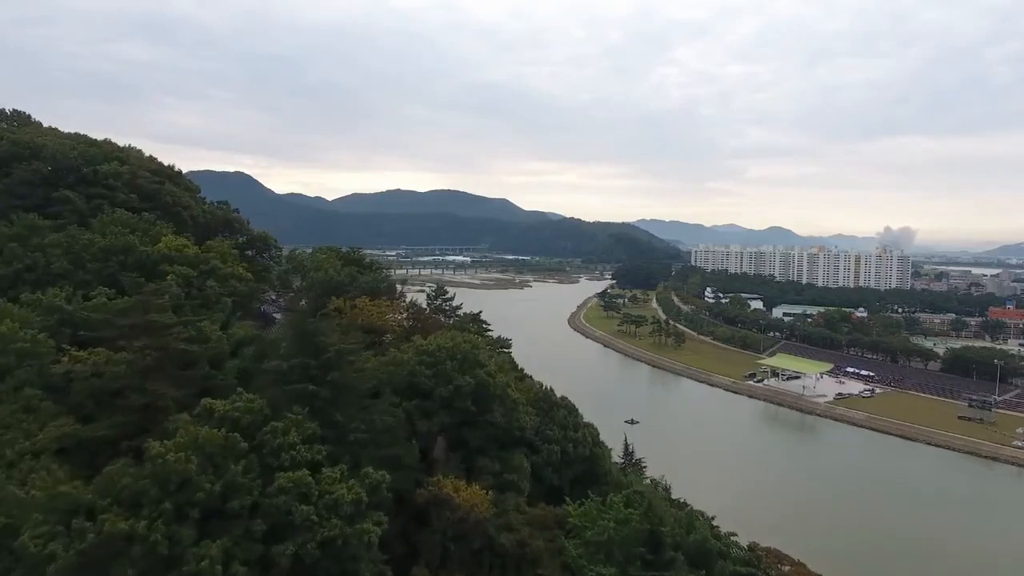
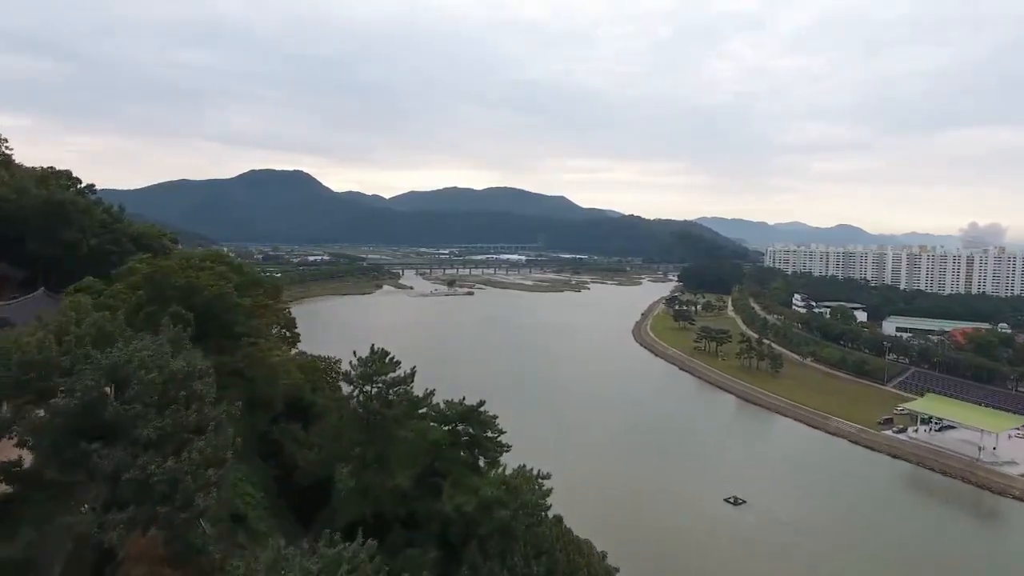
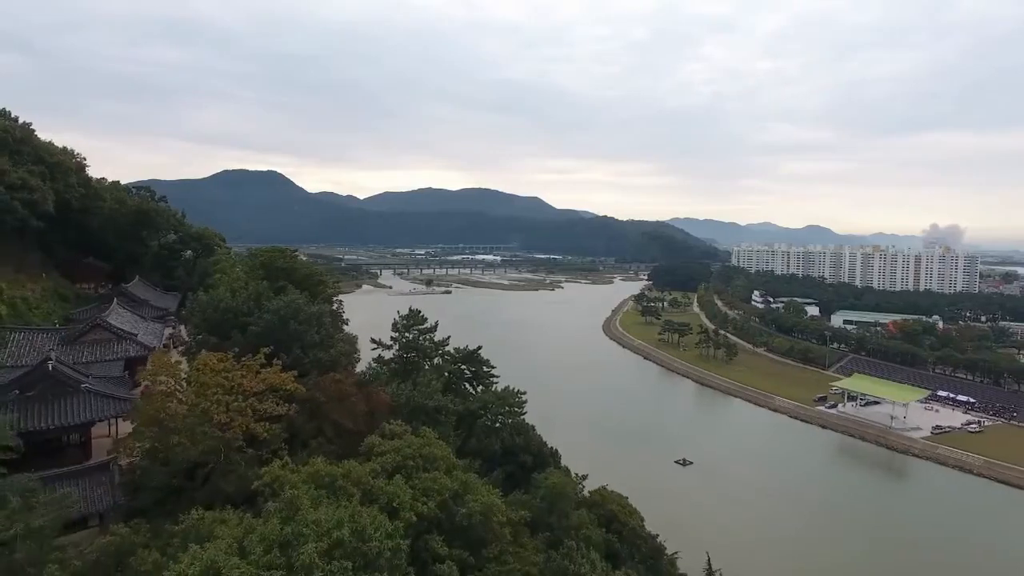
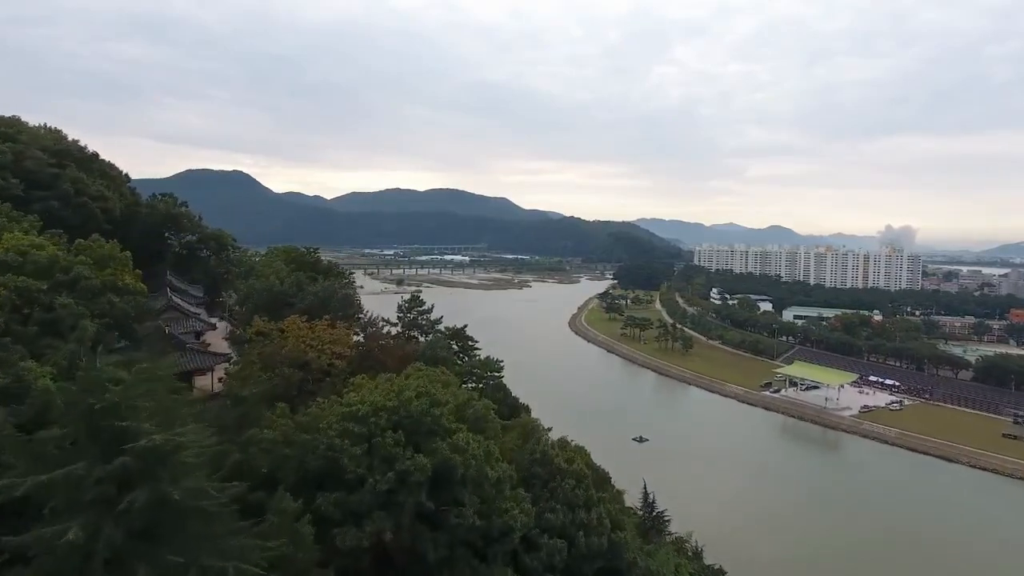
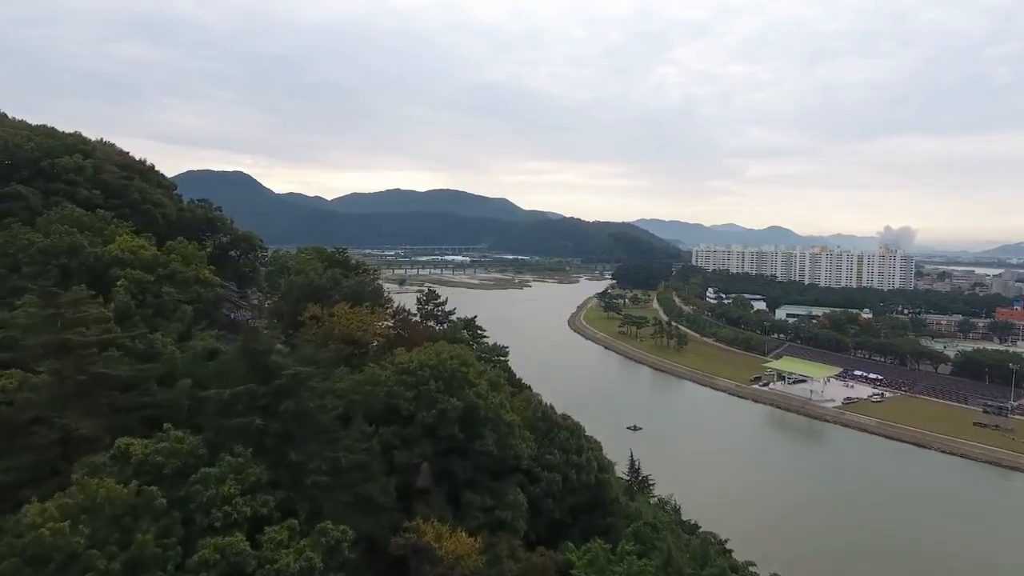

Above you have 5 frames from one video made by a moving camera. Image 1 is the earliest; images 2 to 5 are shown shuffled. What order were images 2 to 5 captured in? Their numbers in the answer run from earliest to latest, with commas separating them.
5, 4, 3, 2
